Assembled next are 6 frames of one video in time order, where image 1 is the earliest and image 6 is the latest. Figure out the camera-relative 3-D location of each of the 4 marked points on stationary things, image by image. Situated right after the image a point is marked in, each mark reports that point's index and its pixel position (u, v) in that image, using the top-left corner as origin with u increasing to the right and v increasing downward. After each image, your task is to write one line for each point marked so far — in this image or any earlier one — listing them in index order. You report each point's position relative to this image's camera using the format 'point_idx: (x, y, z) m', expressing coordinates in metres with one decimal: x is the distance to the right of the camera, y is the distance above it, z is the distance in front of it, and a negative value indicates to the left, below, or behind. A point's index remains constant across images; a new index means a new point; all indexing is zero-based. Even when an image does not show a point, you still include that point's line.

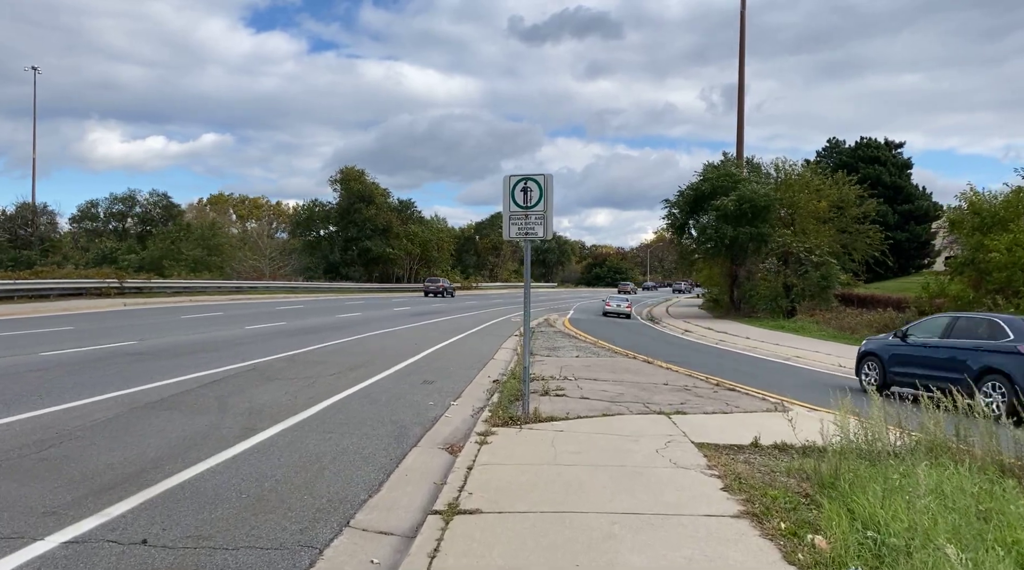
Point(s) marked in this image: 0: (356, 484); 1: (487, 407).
0: (-1.2, -1.5, +5.7) m
1: (-0.3, -1.5, +9.2) m
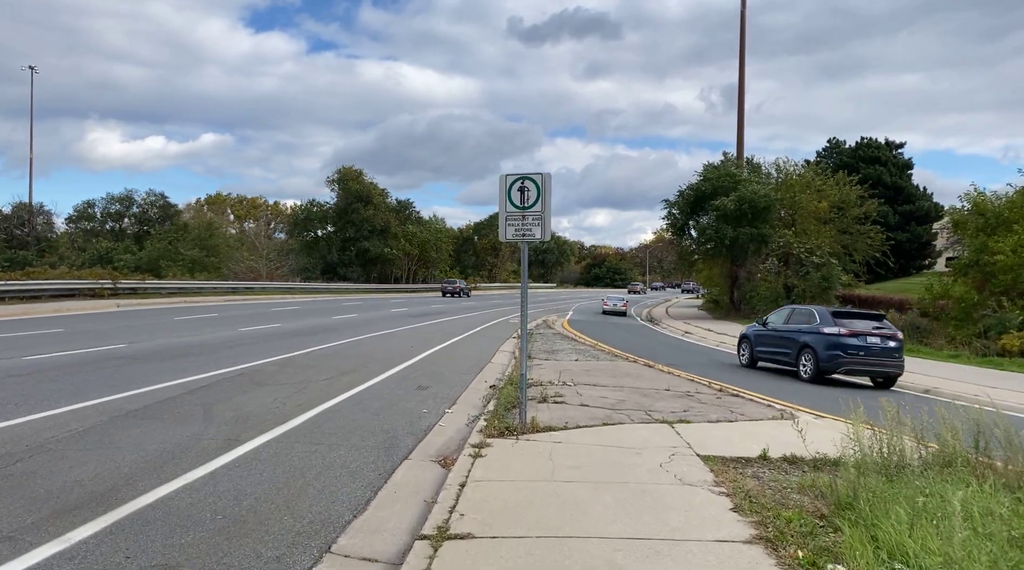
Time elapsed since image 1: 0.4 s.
0: (-1.2, -1.5, +5.3) m
1: (-0.3, -1.5, +8.9) m
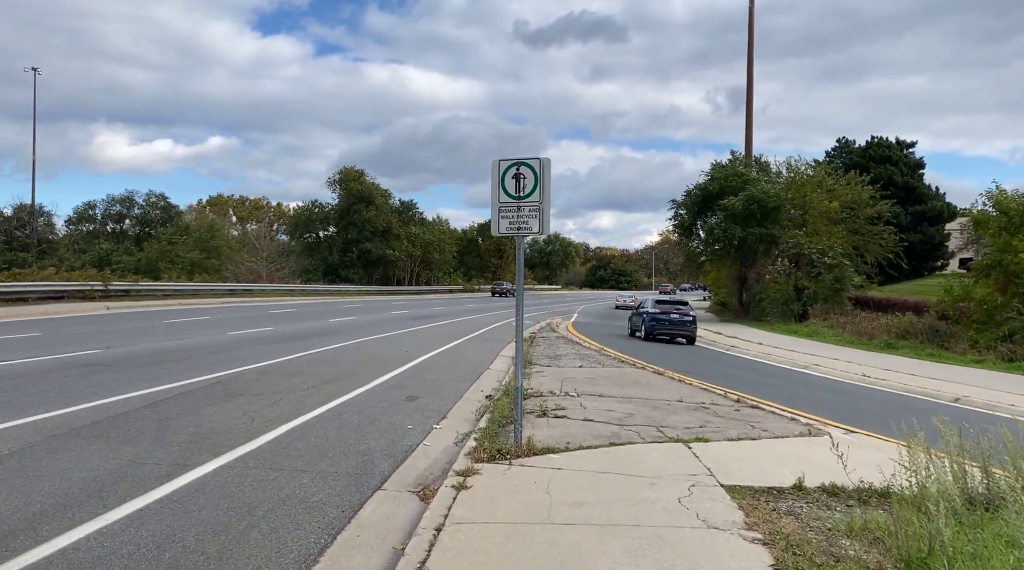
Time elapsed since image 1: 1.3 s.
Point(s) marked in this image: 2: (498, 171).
0: (-1.3, -1.5, +4.3) m
1: (-0.4, -1.5, +7.9) m
2: (-0.1, +1.1, +7.3) m
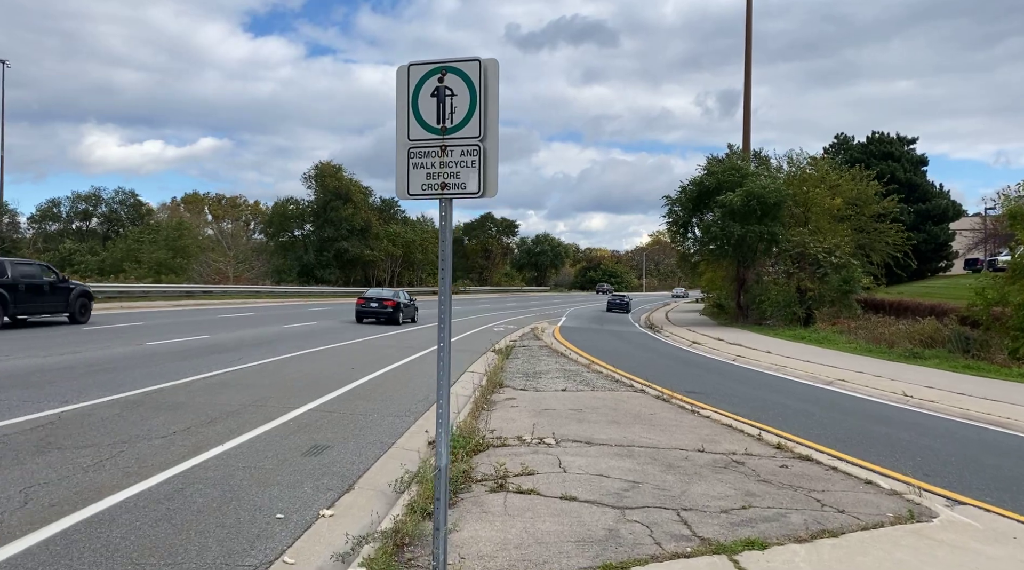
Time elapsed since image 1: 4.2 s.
0: (-1.7, -1.5, +1.2) m
1: (-0.8, -1.5, +4.7) m
2: (-0.6, +1.1, +4.2) m
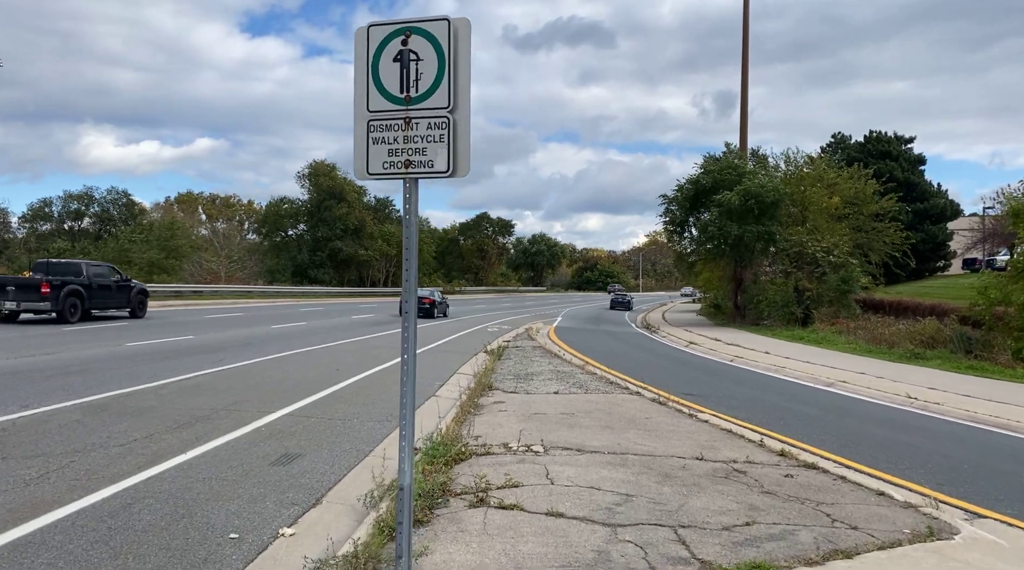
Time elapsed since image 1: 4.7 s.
0: (-1.8, -1.5, +0.7) m
1: (-1.0, -1.5, +4.2) m
2: (-0.7, +1.1, +3.7) m
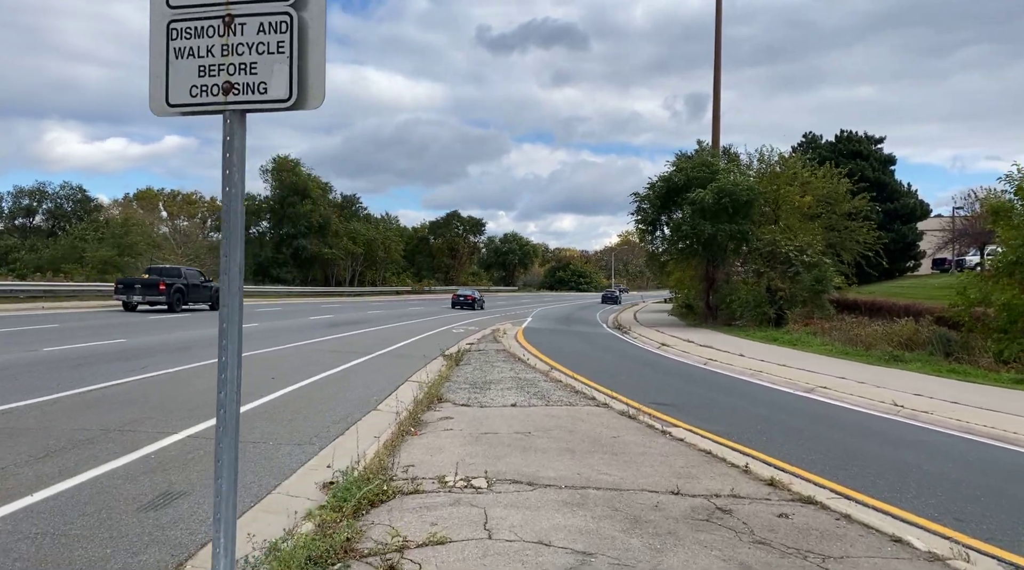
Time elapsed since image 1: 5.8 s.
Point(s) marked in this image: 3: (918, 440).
0: (-2.0, -1.5, -0.6) m
1: (-1.3, -1.5, +2.9) m
2: (-1.0, +1.1, +2.4) m
3: (+5.6, -2.1, +10.3) m
